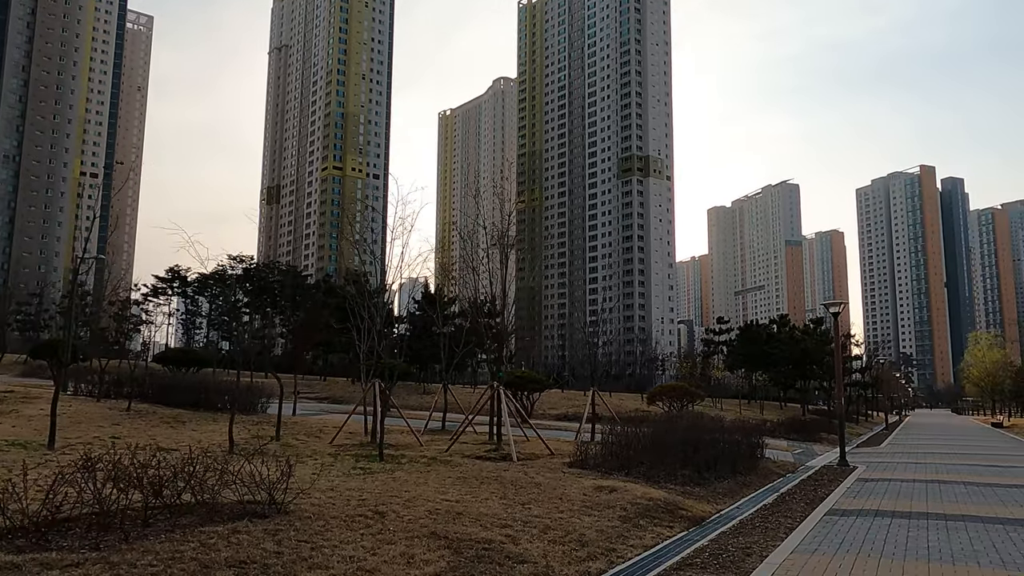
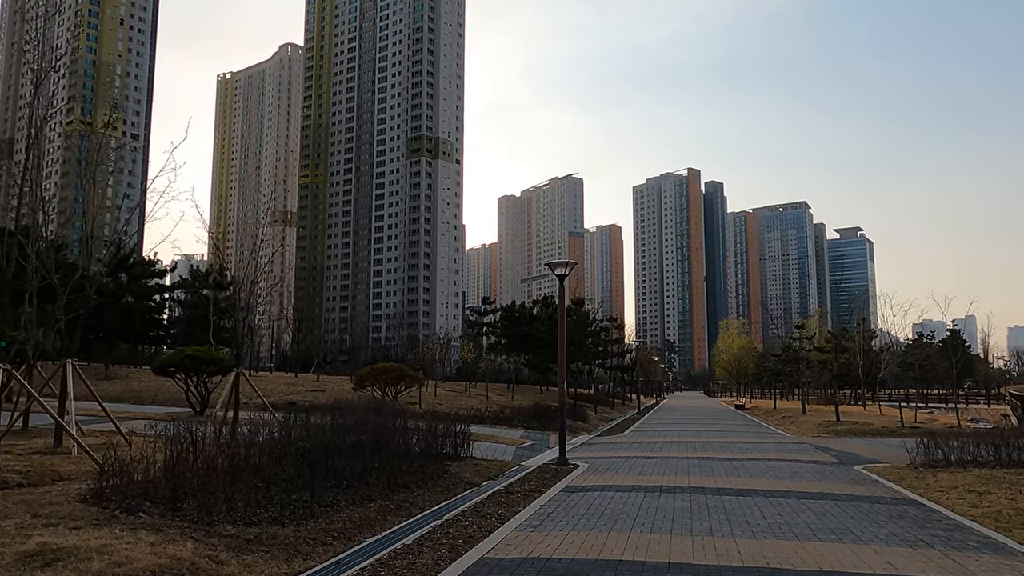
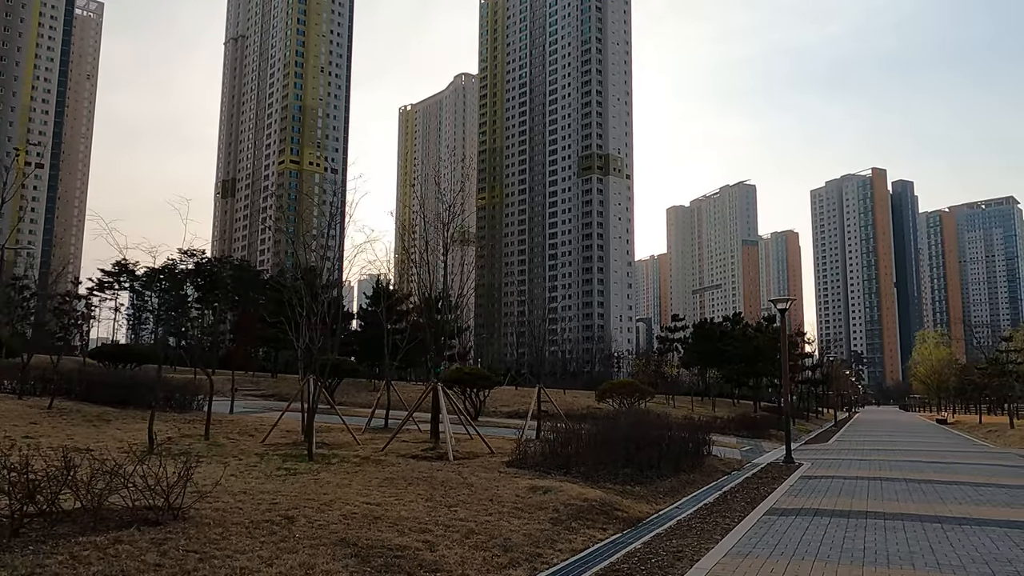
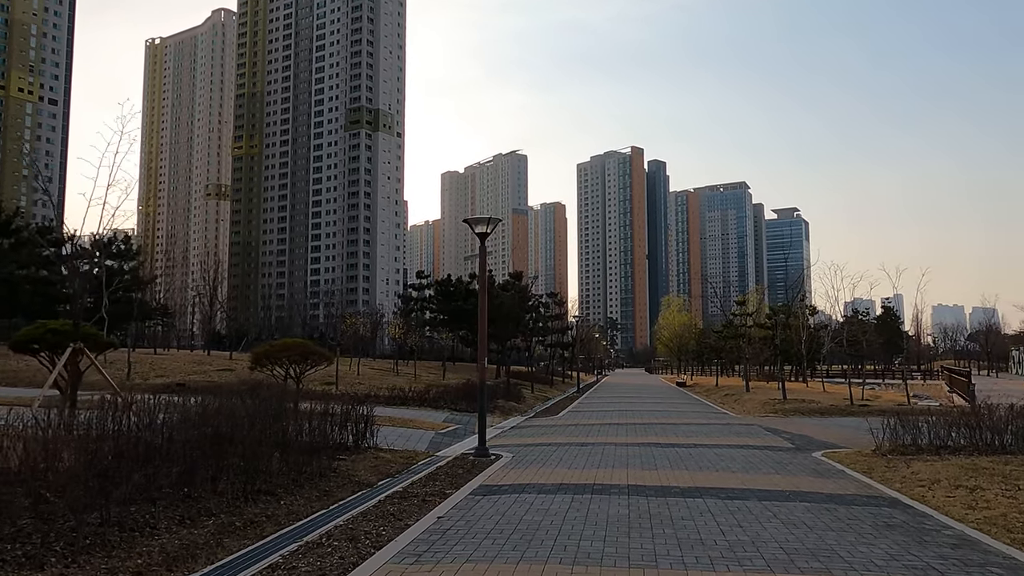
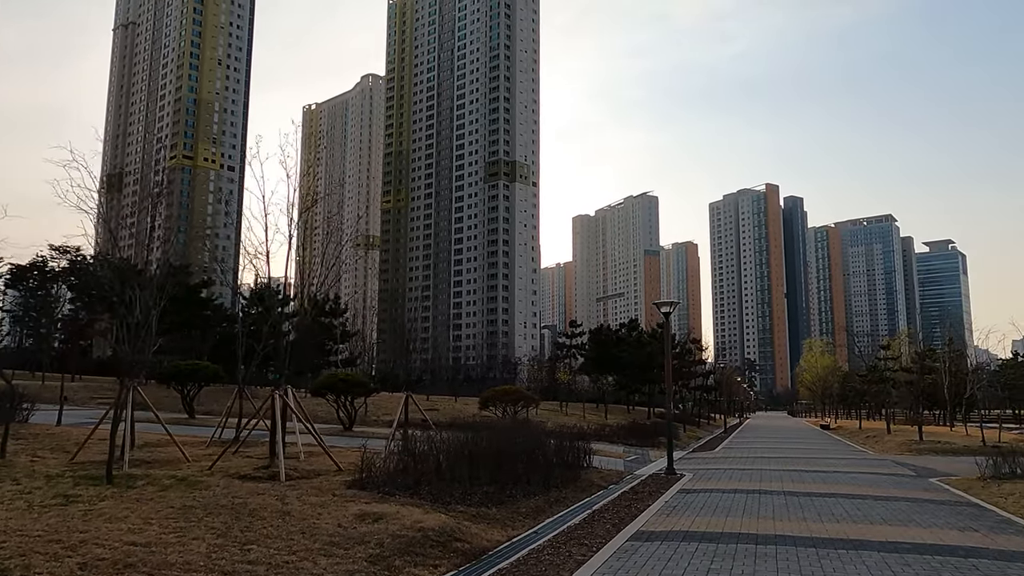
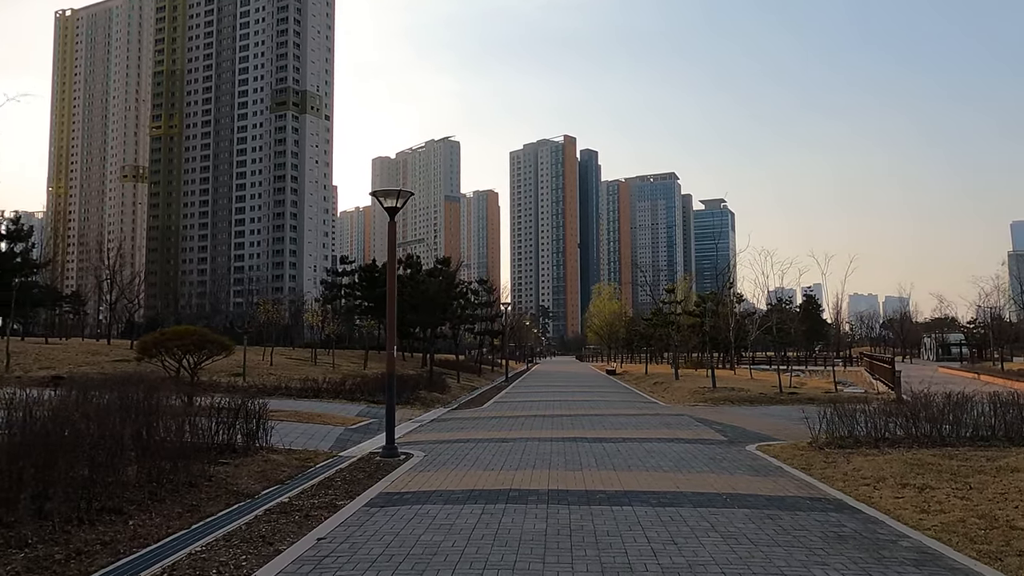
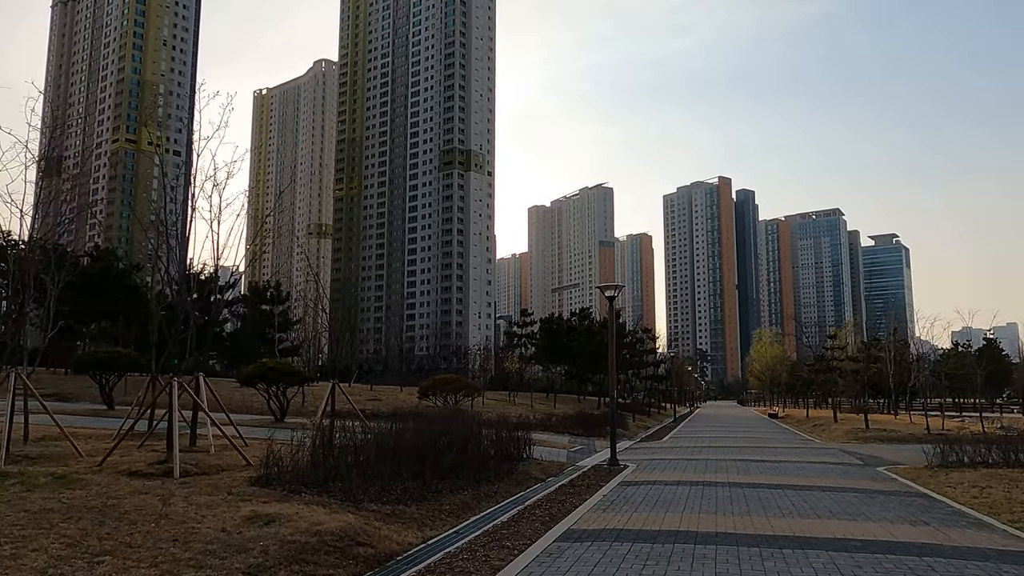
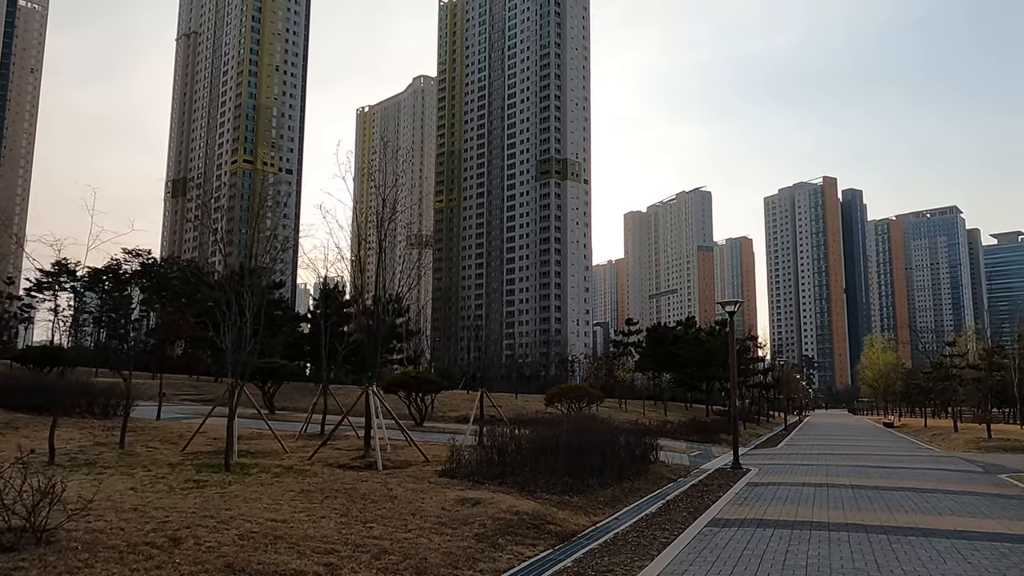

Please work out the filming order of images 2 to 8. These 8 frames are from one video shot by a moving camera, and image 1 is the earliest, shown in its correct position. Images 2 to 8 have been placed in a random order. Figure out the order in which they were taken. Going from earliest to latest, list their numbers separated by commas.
3, 8, 5, 7, 2, 4, 6
